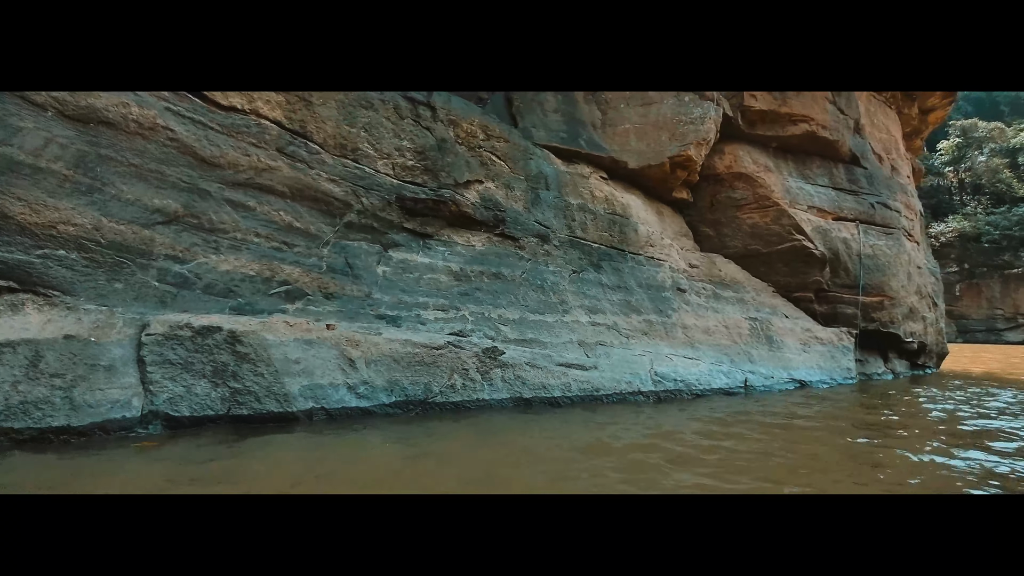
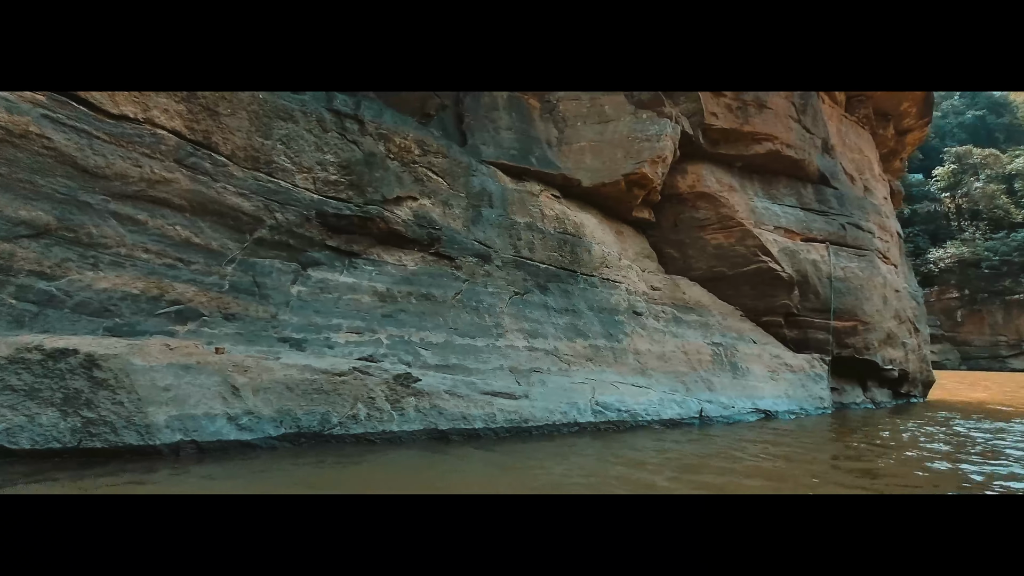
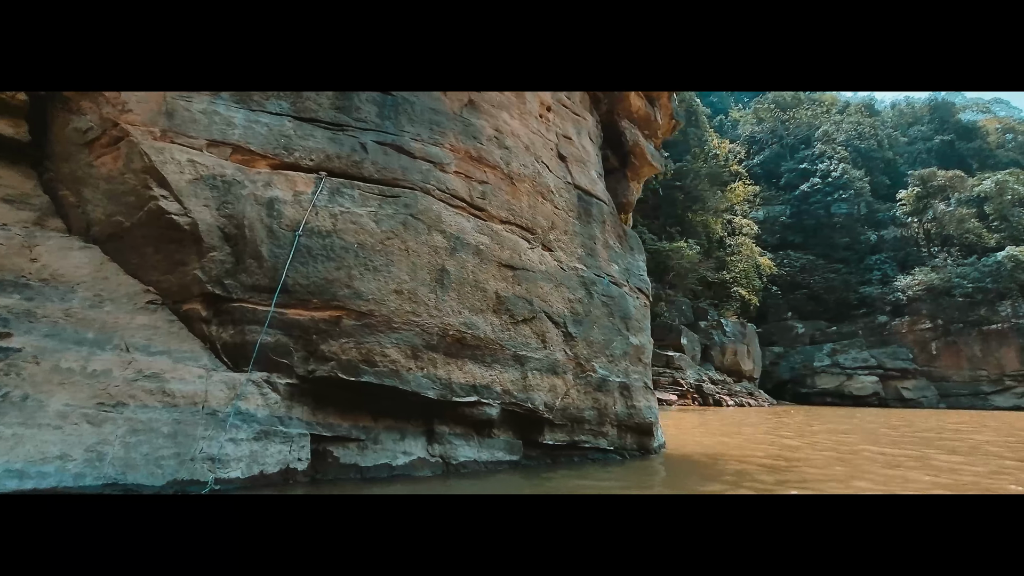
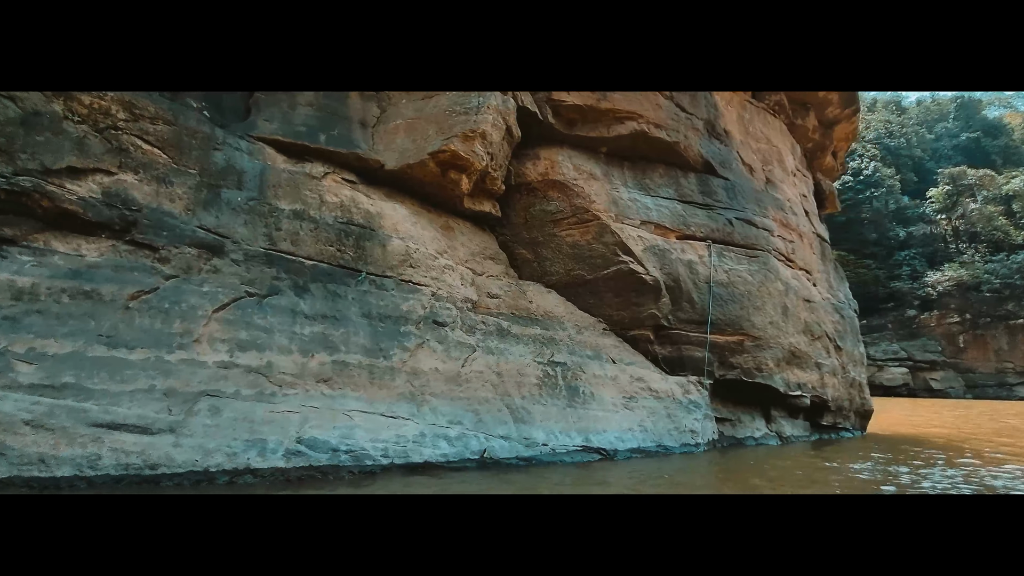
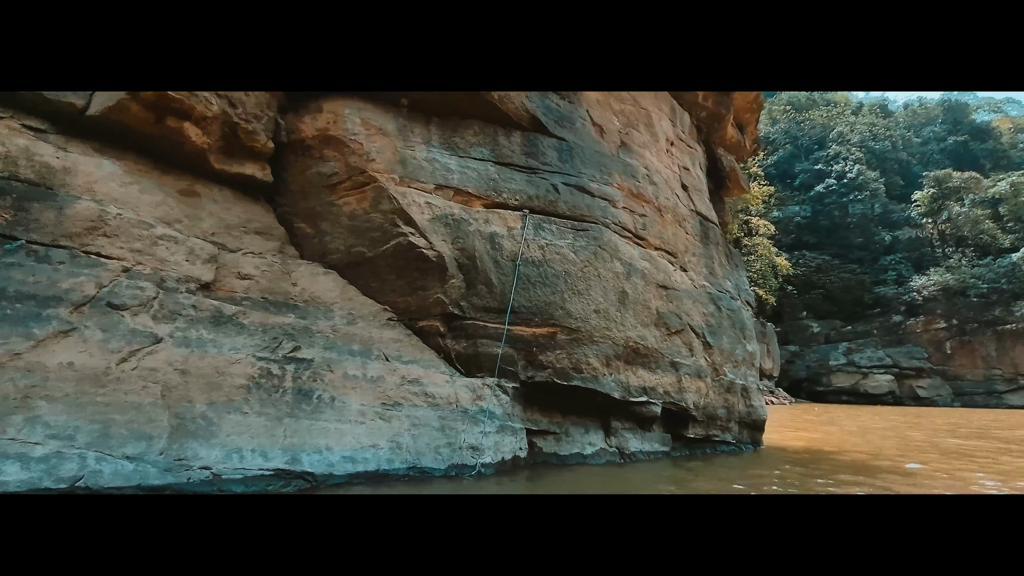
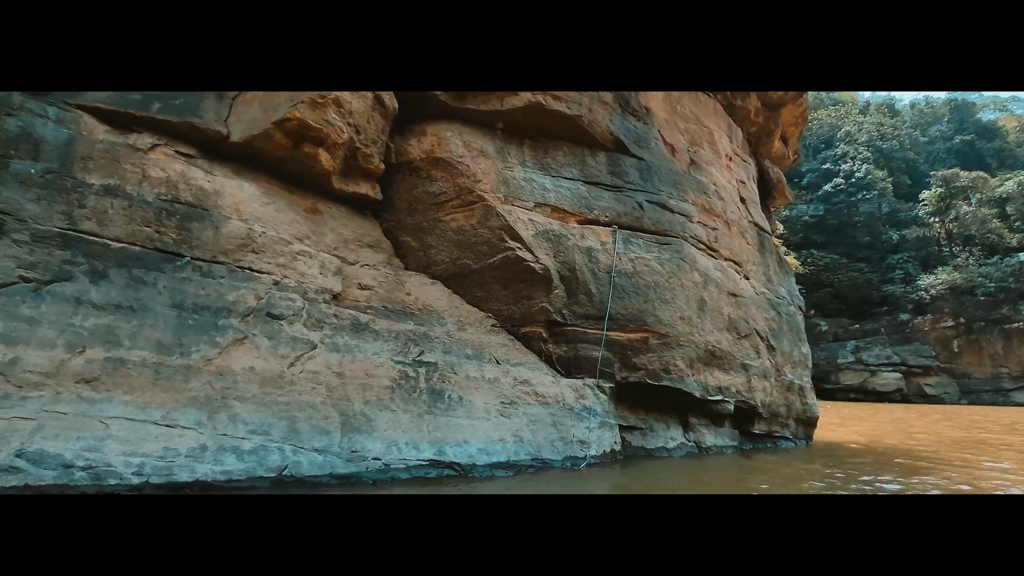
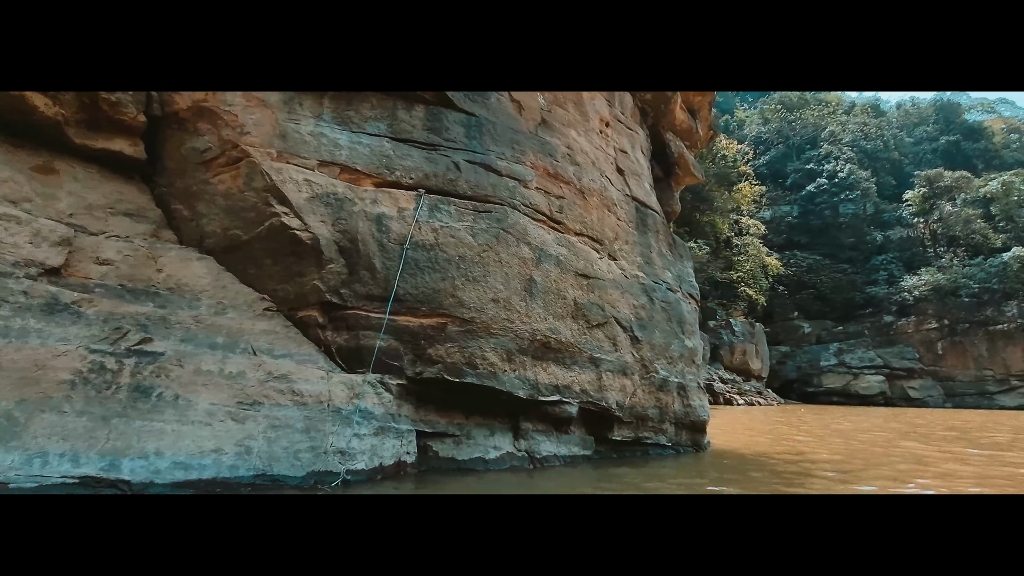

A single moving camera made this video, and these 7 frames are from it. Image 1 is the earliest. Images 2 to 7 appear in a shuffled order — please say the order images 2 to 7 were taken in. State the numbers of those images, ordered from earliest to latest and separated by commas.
2, 4, 6, 5, 7, 3
